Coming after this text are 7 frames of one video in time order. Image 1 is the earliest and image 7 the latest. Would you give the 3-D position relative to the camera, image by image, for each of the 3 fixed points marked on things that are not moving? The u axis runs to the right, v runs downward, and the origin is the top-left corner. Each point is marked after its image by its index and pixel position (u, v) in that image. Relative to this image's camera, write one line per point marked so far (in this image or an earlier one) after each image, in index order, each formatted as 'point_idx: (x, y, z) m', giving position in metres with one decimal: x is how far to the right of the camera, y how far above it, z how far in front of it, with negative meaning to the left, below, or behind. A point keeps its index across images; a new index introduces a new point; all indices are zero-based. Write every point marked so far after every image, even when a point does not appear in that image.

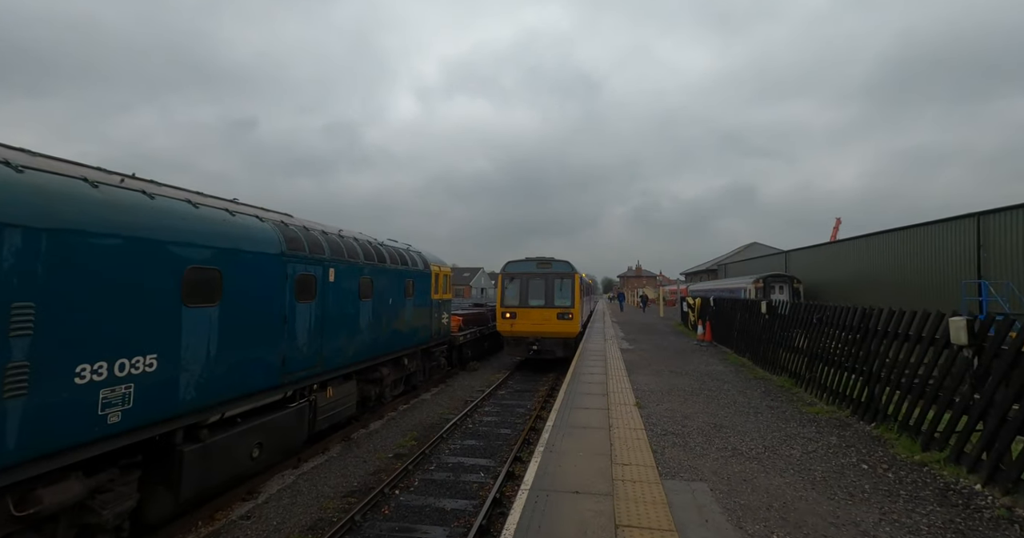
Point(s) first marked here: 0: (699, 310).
0: (+6.9, -1.5, +17.2) m
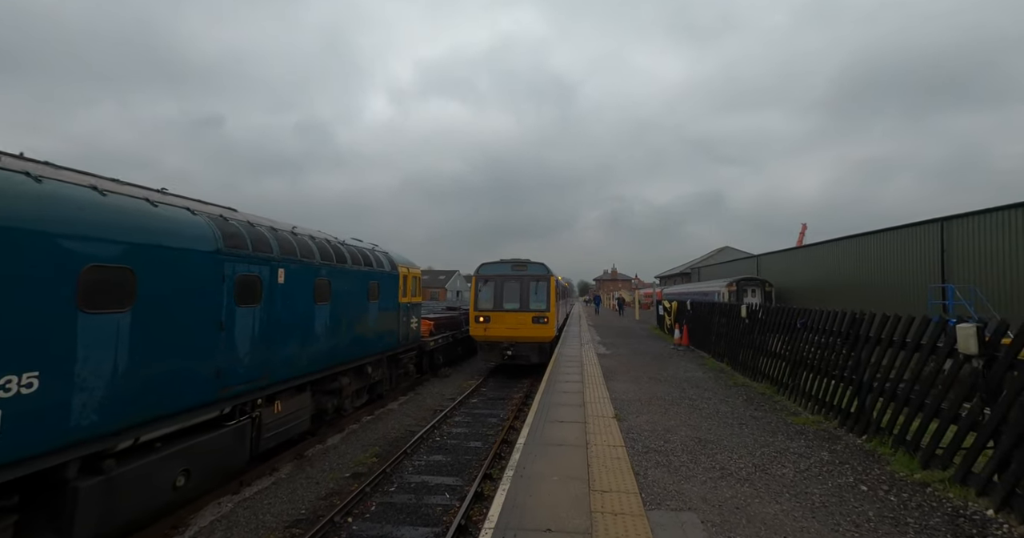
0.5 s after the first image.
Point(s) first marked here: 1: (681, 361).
0: (+5.9, -1.6, +17.0) m
1: (+4.2, -2.3, +11.7) m
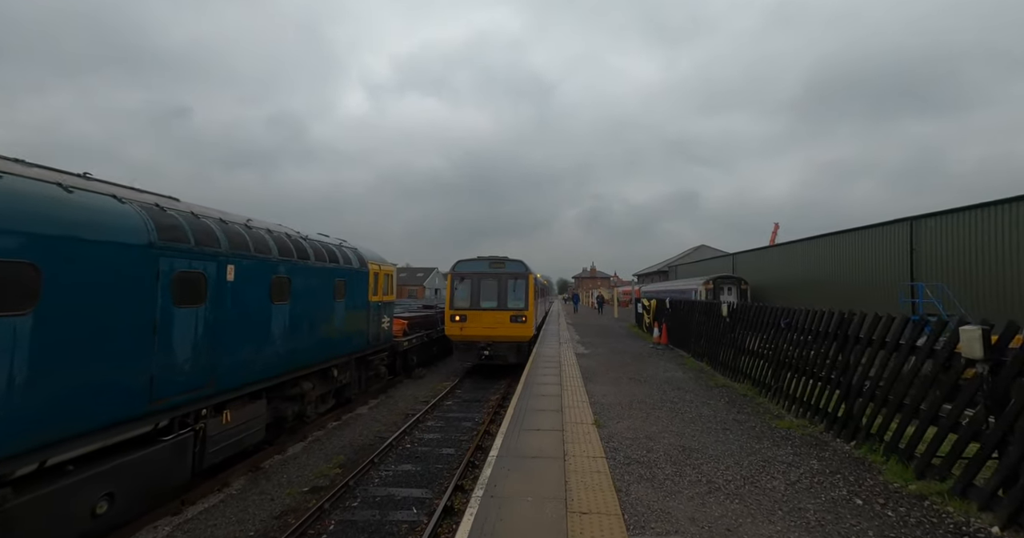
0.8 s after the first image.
0: (+5.1, -1.5, +16.8) m
1: (+3.6, -2.2, +11.4) m
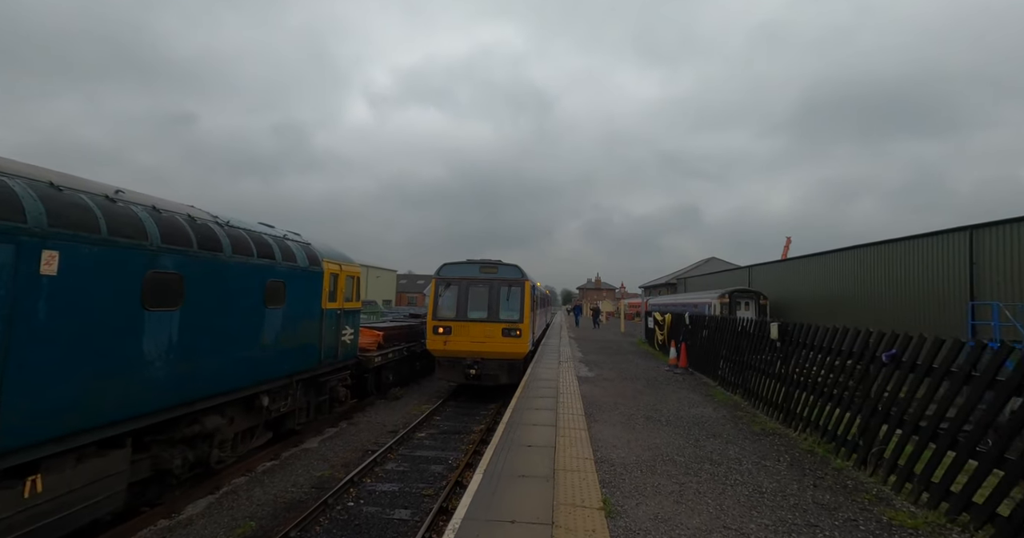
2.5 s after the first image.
0: (+4.9, -1.8, +14.7) m
1: (+3.3, -2.4, +9.3) m
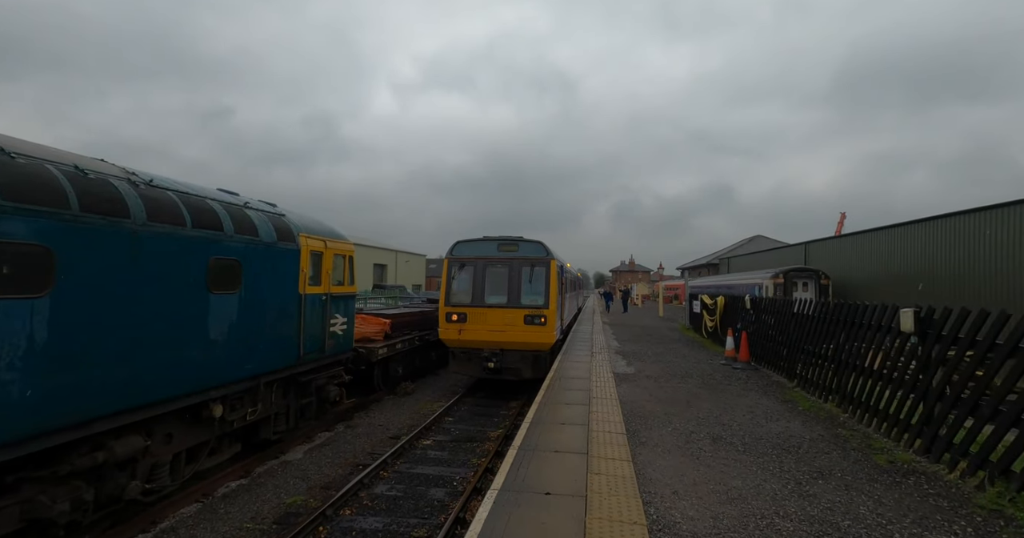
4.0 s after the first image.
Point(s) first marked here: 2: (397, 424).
0: (+5.6, -1.2, +12.6) m
1: (+3.7, -1.9, +7.4) m
2: (-2.2, -3.0, +9.2) m
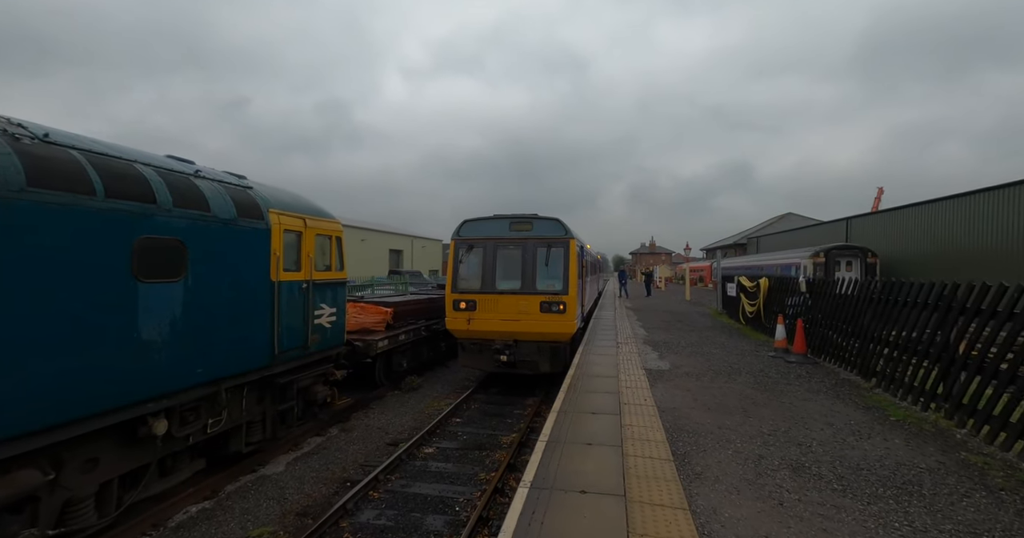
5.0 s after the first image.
0: (+6.0, -0.6, +11.2) m
1: (+3.9, -1.6, +6.1) m
2: (-1.9, -2.7, +8.1) m
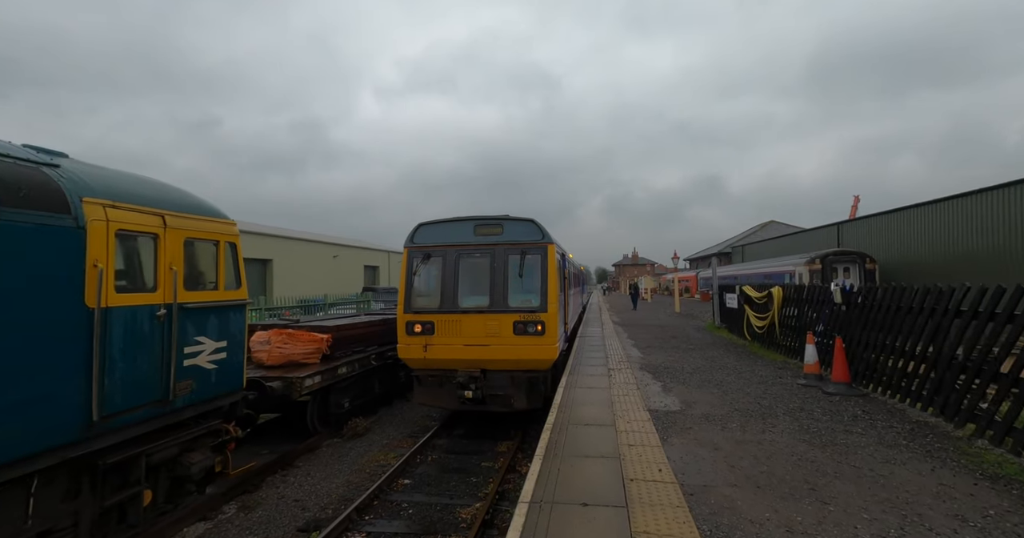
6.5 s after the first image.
0: (+5.4, -0.8, +9.5) m
1: (+3.4, -1.6, +4.2) m
2: (-2.4, -2.9, +6.0) m
